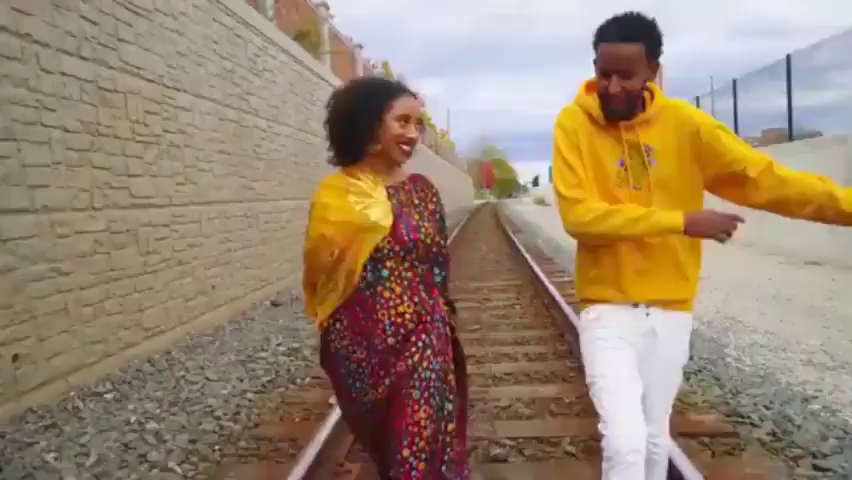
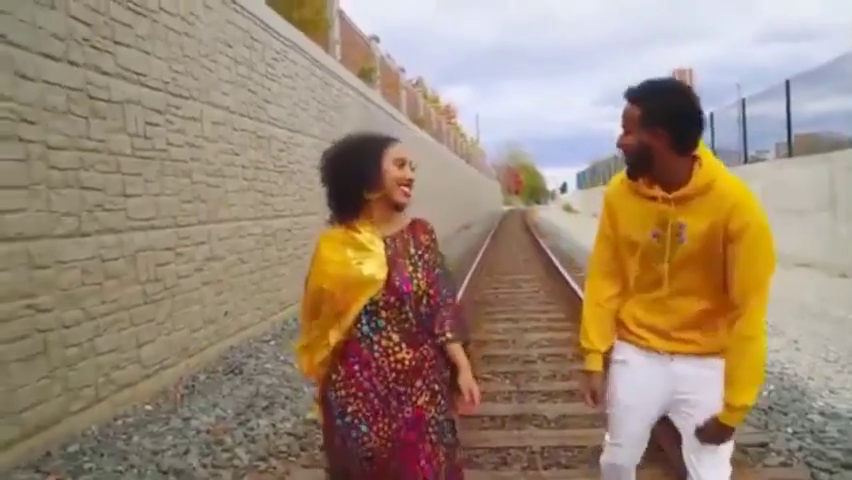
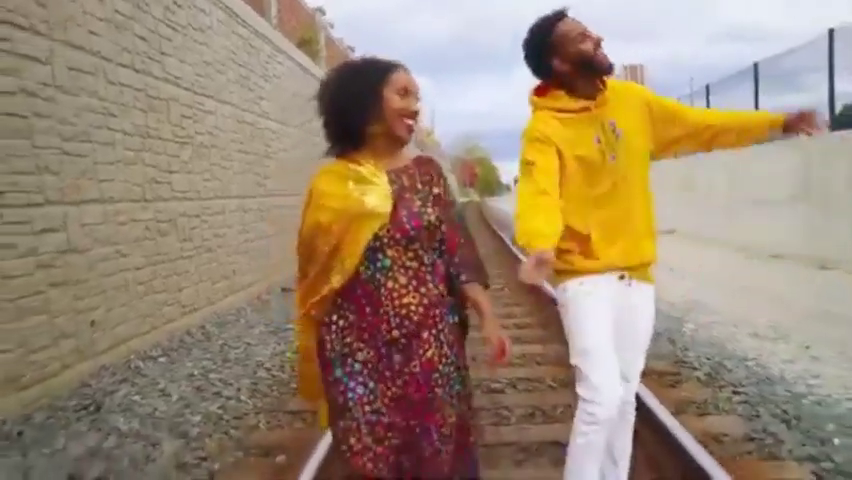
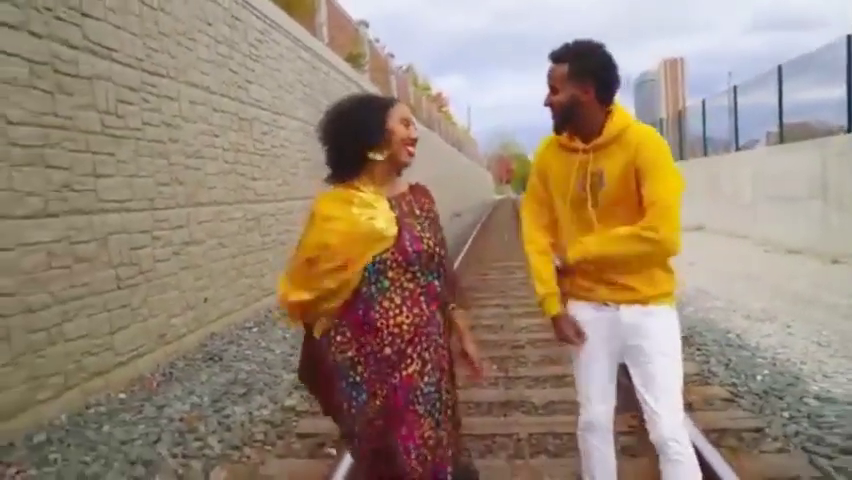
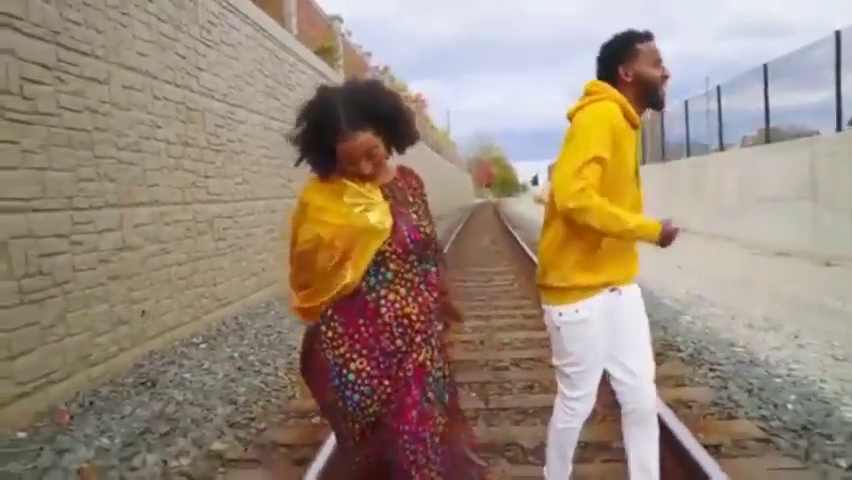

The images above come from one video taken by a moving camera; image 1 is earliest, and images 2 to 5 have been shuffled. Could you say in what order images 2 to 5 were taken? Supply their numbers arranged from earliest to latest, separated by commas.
3, 5, 4, 2
